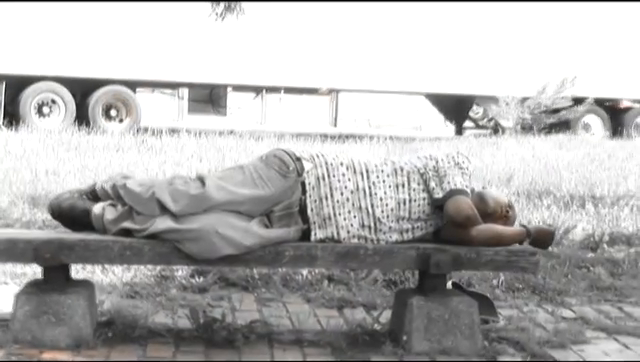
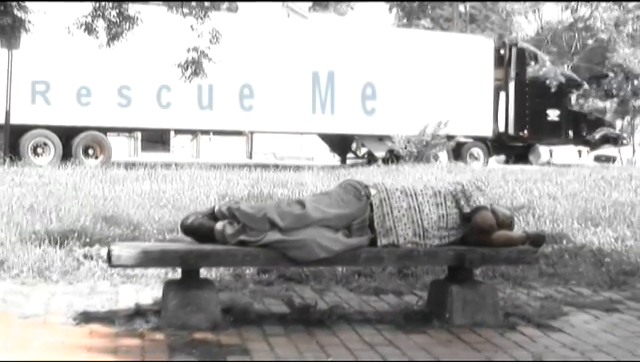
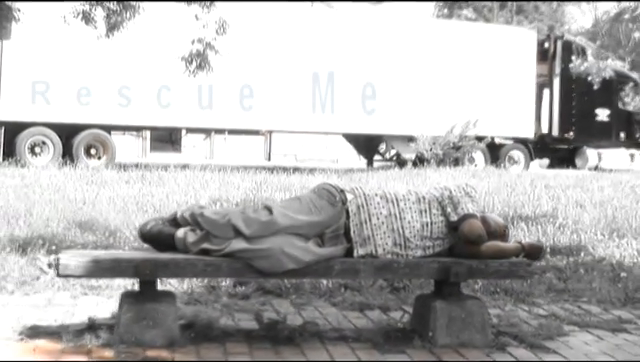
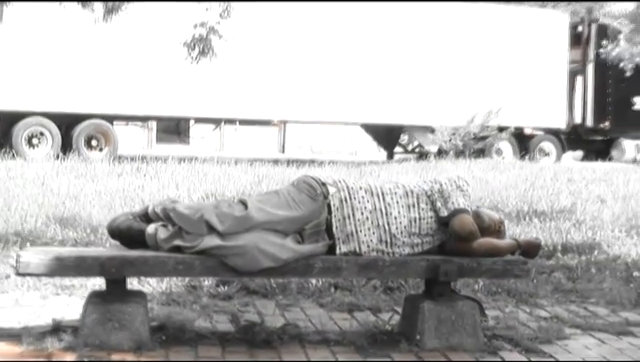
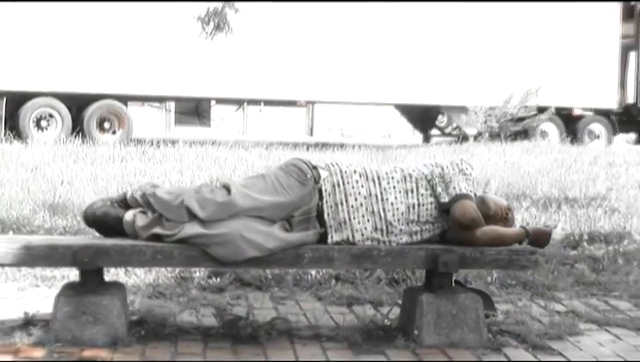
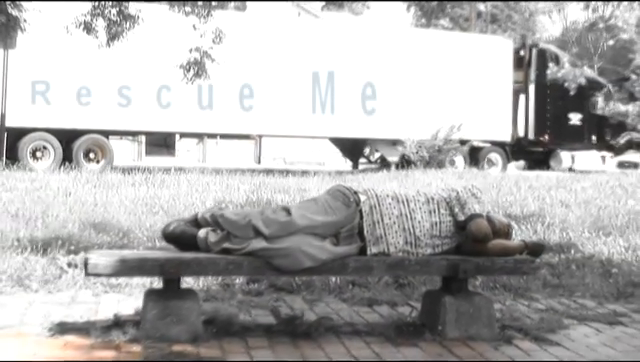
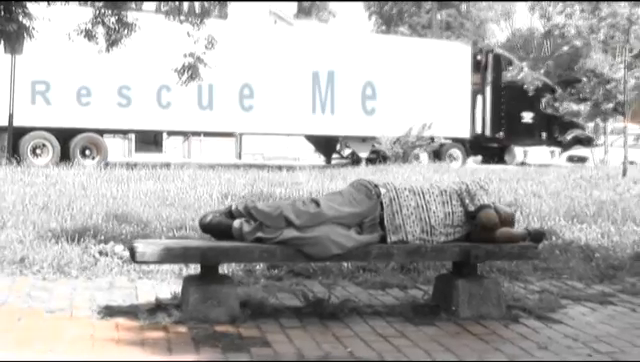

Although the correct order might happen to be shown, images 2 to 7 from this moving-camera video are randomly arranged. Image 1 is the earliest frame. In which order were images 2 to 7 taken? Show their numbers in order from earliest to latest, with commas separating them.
5, 4, 3, 6, 2, 7
